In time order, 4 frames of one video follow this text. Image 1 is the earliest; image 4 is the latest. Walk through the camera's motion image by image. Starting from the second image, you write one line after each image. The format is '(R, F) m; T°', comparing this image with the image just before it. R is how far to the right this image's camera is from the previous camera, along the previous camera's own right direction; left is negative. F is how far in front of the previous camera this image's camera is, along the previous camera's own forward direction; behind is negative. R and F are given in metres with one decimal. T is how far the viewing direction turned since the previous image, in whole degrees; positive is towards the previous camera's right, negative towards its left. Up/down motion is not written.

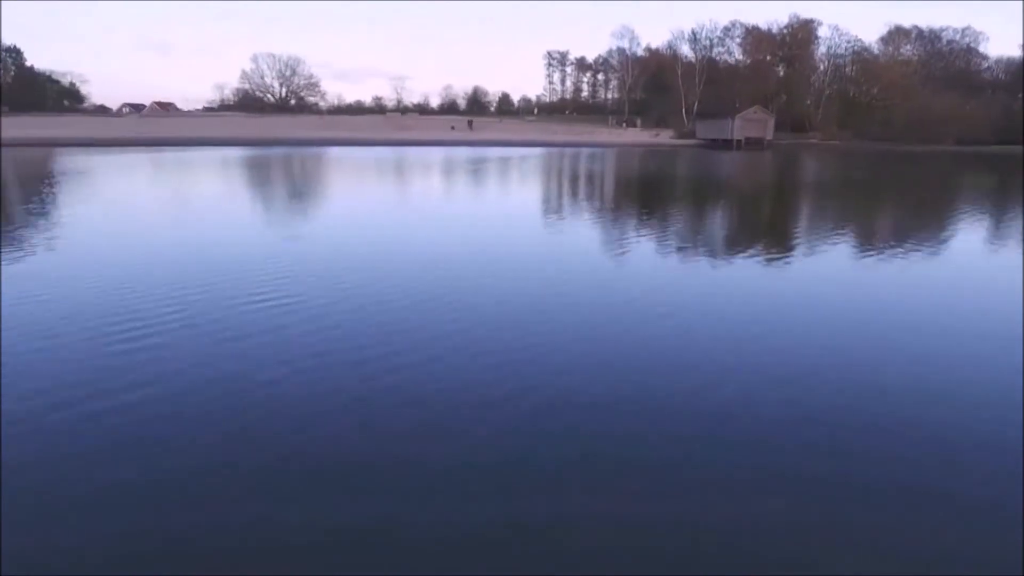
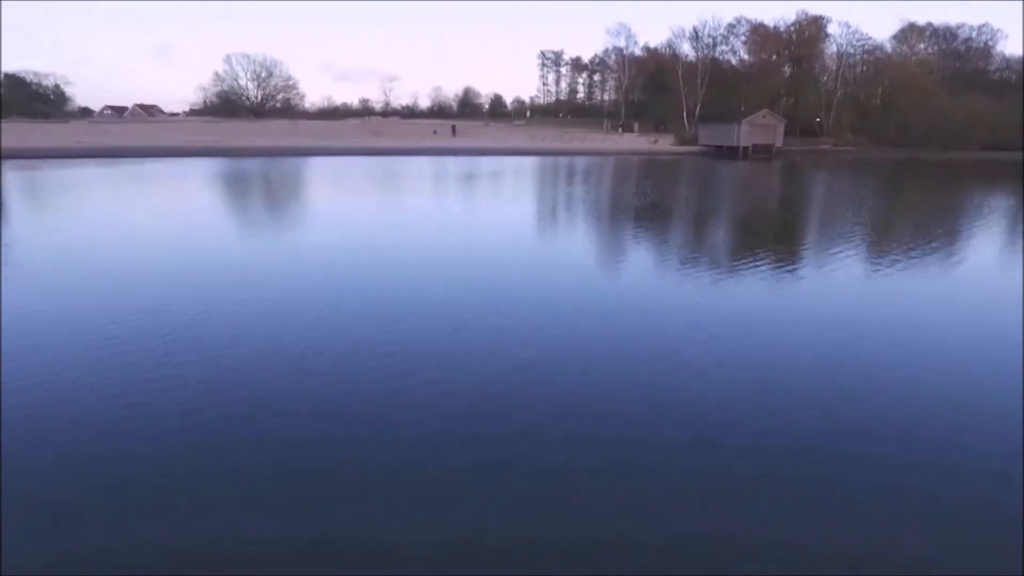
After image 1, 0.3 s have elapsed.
(+0.3, +1.4) m; 0°
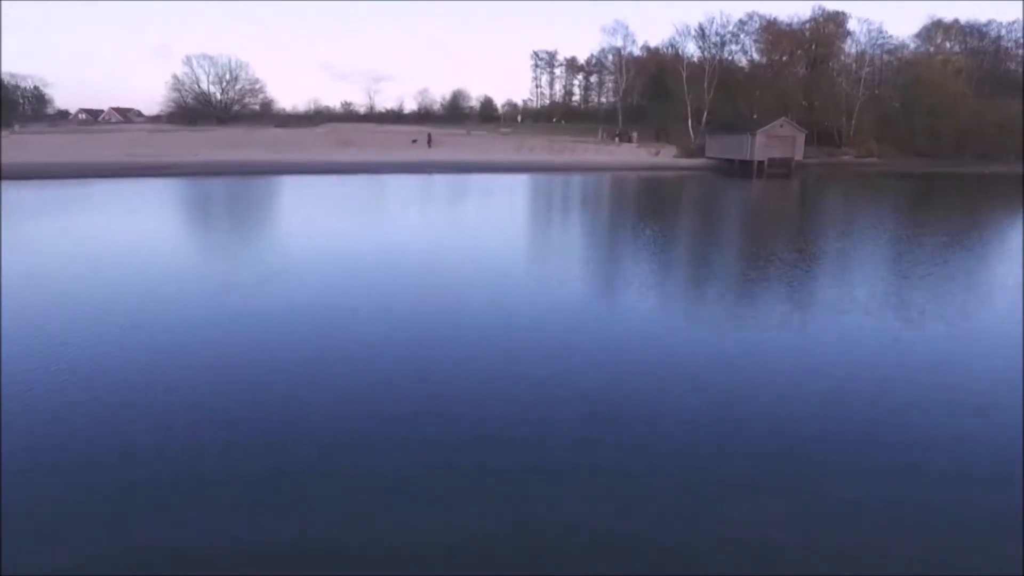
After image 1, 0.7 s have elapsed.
(+0.4, +1.9) m; 0°
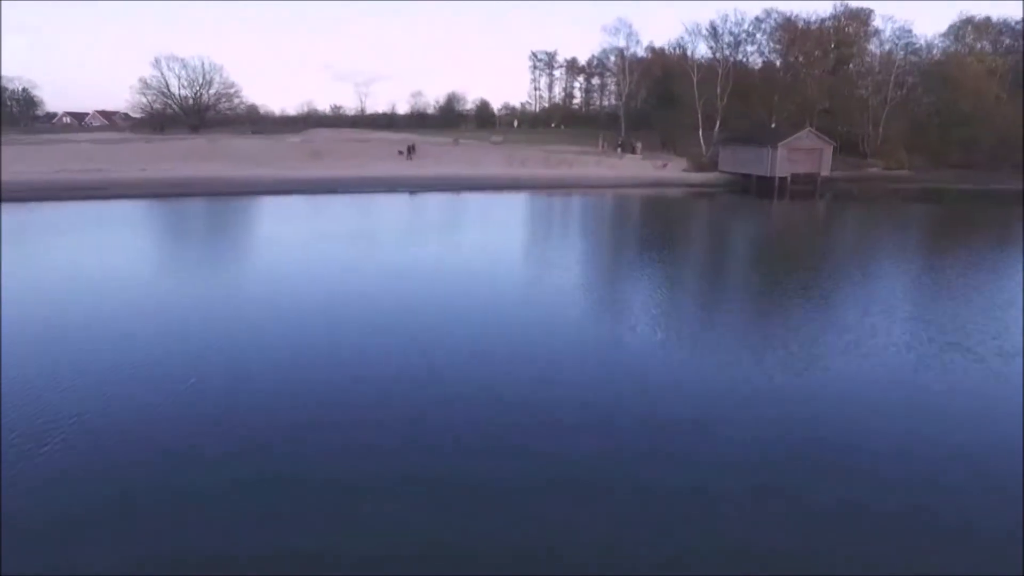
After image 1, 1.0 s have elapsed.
(+0.2, +1.5) m; 0°
